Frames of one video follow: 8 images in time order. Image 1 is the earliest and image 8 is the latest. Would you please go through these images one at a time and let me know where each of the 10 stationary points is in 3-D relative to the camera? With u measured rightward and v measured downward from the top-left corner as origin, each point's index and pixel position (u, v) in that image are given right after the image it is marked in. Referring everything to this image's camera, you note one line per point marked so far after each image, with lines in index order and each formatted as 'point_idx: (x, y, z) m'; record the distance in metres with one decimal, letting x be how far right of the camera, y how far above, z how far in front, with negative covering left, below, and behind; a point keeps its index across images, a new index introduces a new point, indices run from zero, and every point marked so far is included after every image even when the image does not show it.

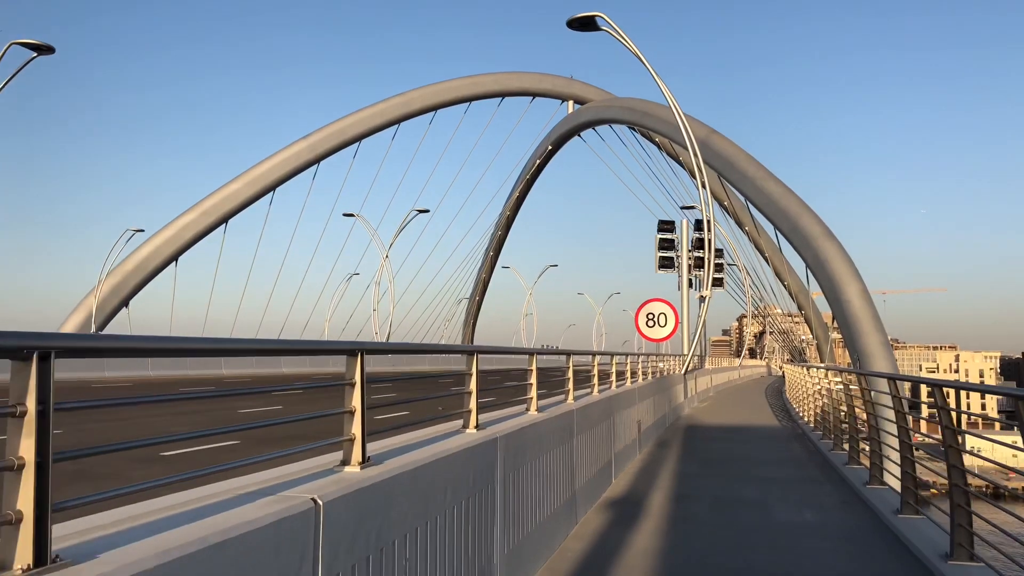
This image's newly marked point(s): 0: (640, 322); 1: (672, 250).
0: (+2.1, -0.5, +16.0) m
1: (+3.5, +0.9, +19.4) m
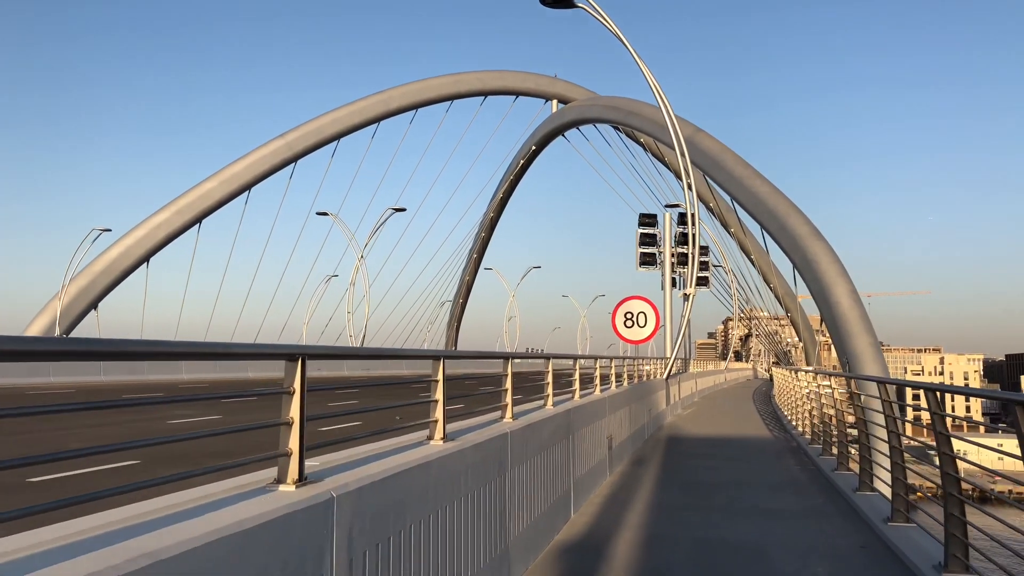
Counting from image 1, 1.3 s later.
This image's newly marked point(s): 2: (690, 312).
0: (+1.6, -0.5, +14.9) m
1: (+2.9, +0.9, +18.3) m
2: (+3.8, -0.4, +19.6) m
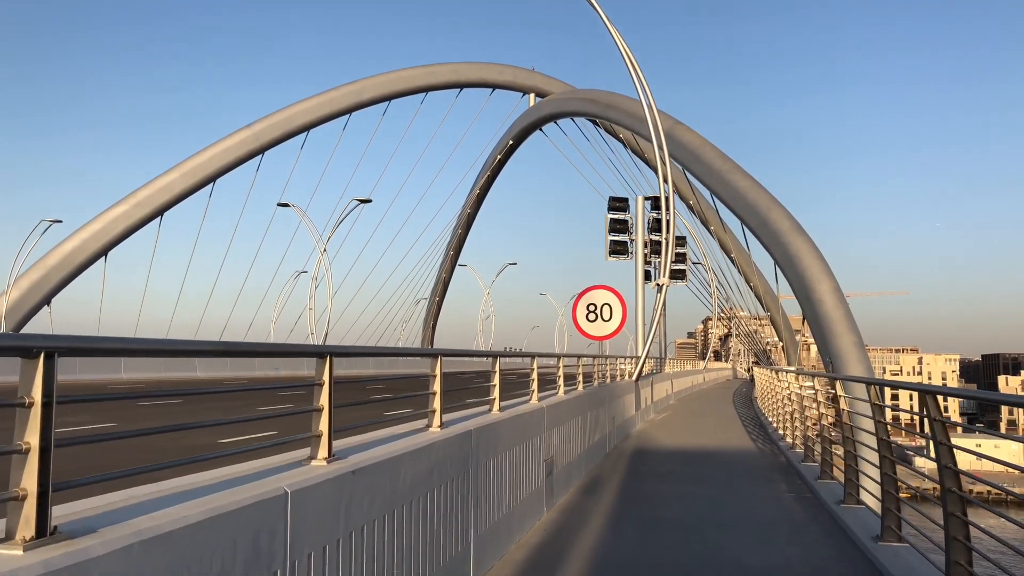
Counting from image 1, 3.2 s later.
0: (+0.9, -0.4, +13.3) m
1: (+2.1, +1.1, +16.8) m
2: (+3.1, -0.3, +18.1) m
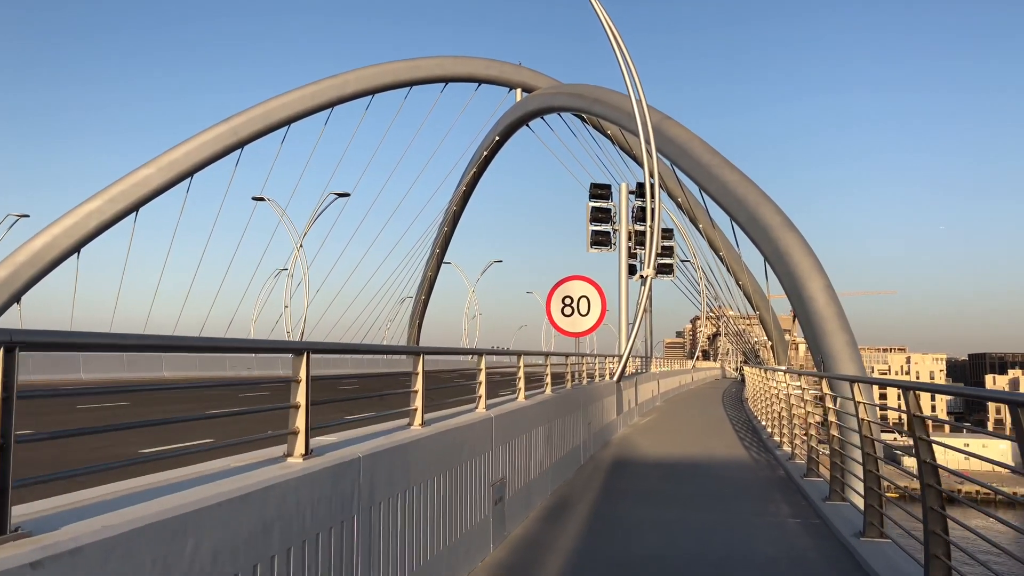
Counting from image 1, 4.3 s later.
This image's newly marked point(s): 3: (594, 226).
0: (+0.6, -0.3, +12.4) m
1: (+1.7, +1.1, +15.8) m
2: (+2.6, -0.2, +17.1) m
3: (+1.4, +1.1, +15.9) m
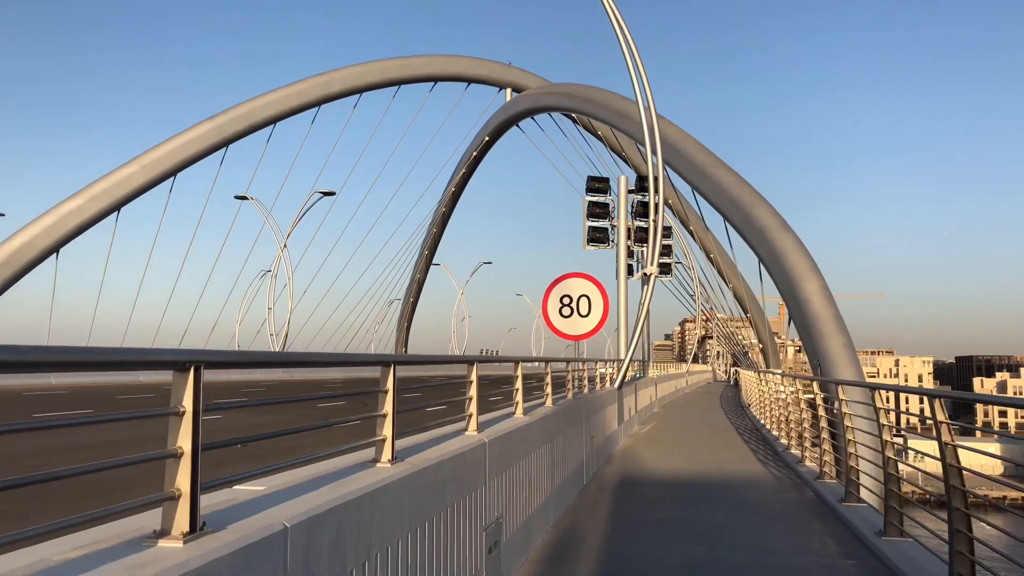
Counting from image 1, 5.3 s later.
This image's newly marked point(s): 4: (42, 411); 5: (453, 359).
0: (+0.5, -0.3, +11.5) m
1: (+1.6, +1.1, +15.0) m
2: (+2.5, -0.2, +16.3) m
3: (+1.3, +1.1, +15.1) m
4: (-10.5, -2.7, +19.9) m
5: (-0.6, -0.8, +9.8) m
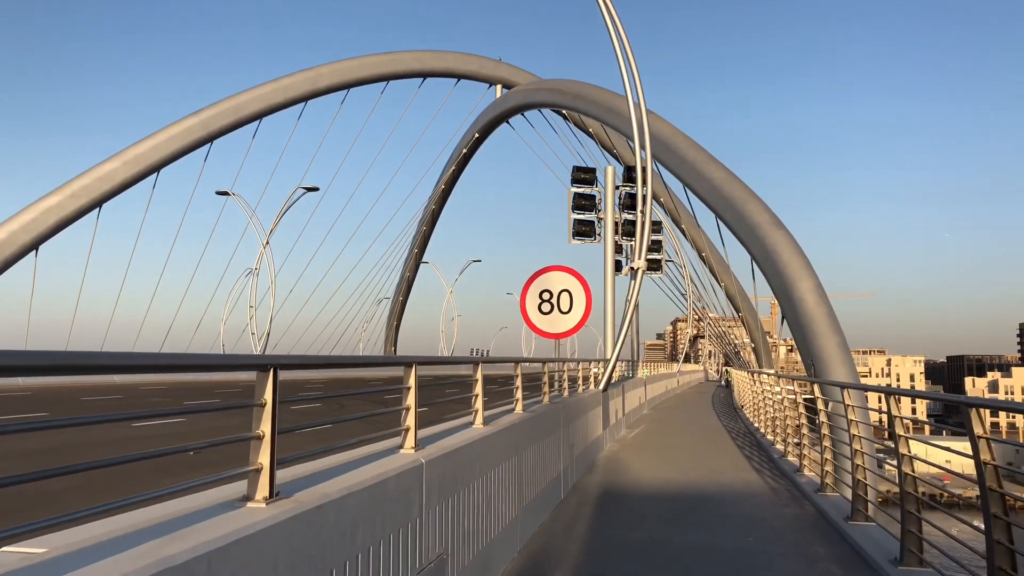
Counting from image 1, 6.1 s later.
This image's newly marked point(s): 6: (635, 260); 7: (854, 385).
0: (+0.2, -0.2, +10.9) m
1: (+1.3, +1.2, +14.4) m
2: (+2.2, -0.2, +15.7) m
3: (+1.0, +1.2, +14.4) m
4: (-10.8, -2.6, +19.2) m
5: (-0.8, -0.7, +9.1) m
6: (+2.1, +0.4, +15.3) m
7: (+3.8, -1.1, +10.2) m
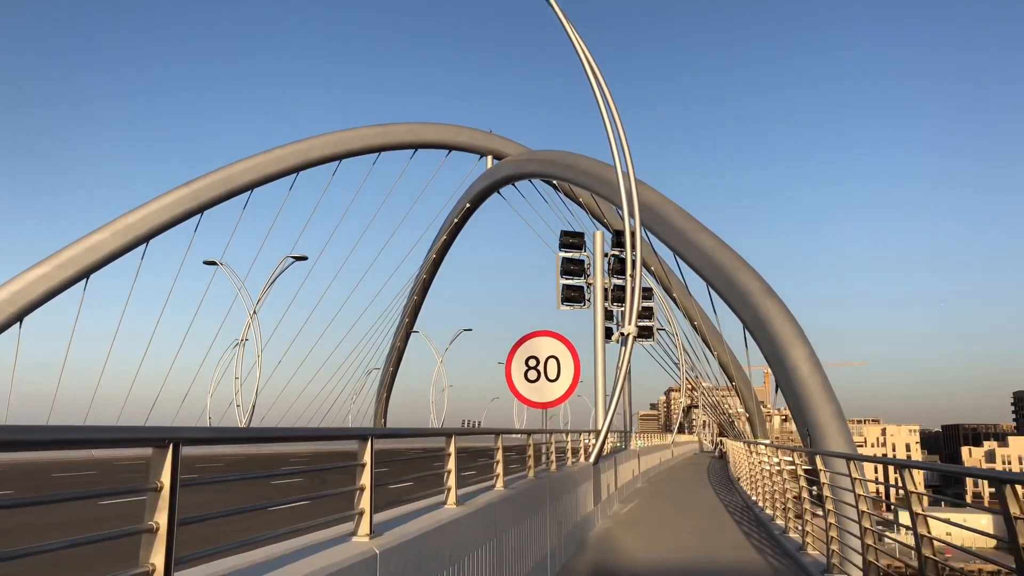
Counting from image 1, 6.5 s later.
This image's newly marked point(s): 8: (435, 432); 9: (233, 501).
0: (+0.1, -1.0, +10.5) m
1: (+1.1, +0.1, +14.1) m
2: (+2.0, -1.3, +15.4) m
3: (+0.8, +0.1, +14.2) m
4: (-11.0, -4.1, +18.5) m
5: (-1.0, -1.4, +8.7) m
6: (+1.9, -0.7, +15.0) m
7: (+3.7, -1.8, +9.7) m
8: (-0.9, -1.4, +8.7) m
9: (-5.2, -4.1, +17.0) m
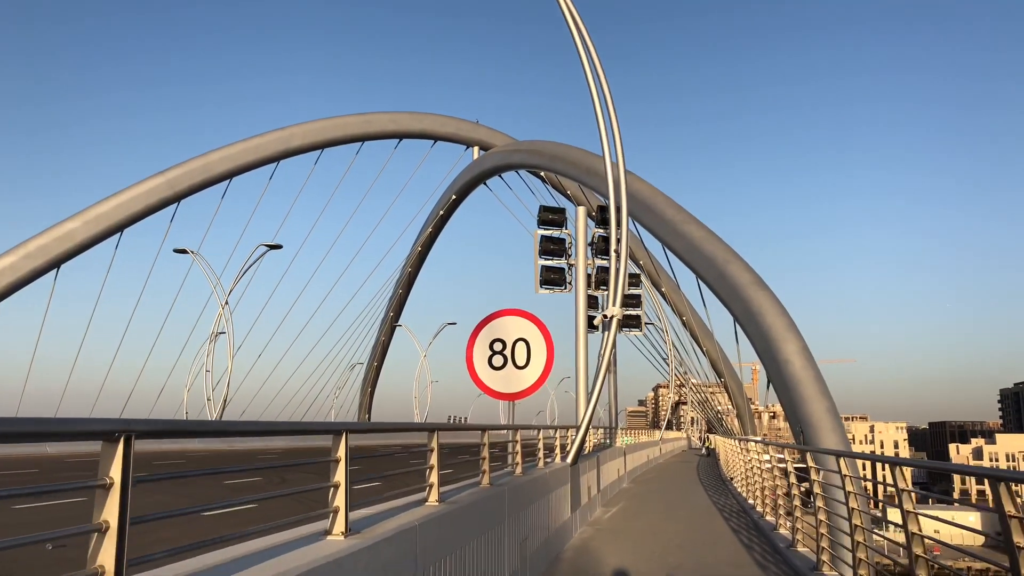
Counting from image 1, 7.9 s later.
0: (-0.2, -0.8, +9.4) m
1: (+0.8, +0.4, +13.0) m
2: (+1.6, -1.1, +14.3) m
3: (+0.5, +0.3, +13.1) m
4: (-11.4, -3.8, +17.2) m
5: (-1.2, -1.2, +7.6) m
6: (+1.5, -0.5, +13.9) m
7: (+3.4, -1.6, +8.7) m
8: (-1.2, -1.2, +7.6) m
9: (-5.6, -3.8, +15.9) m
